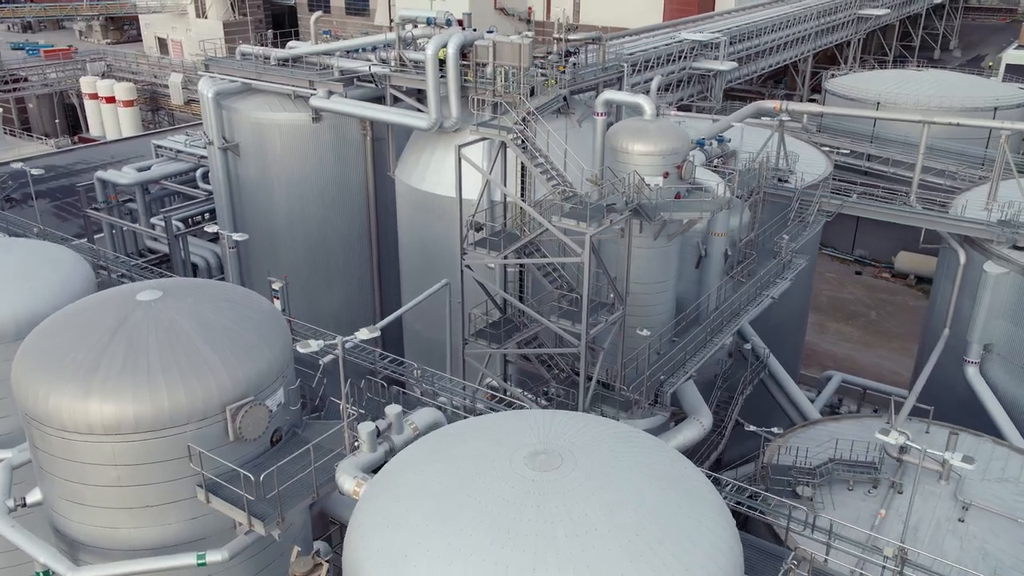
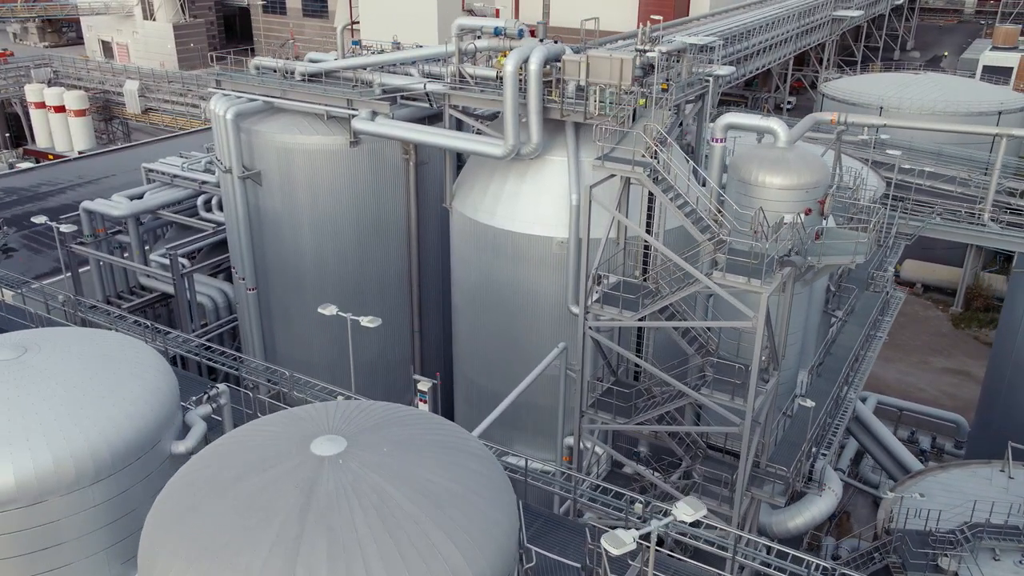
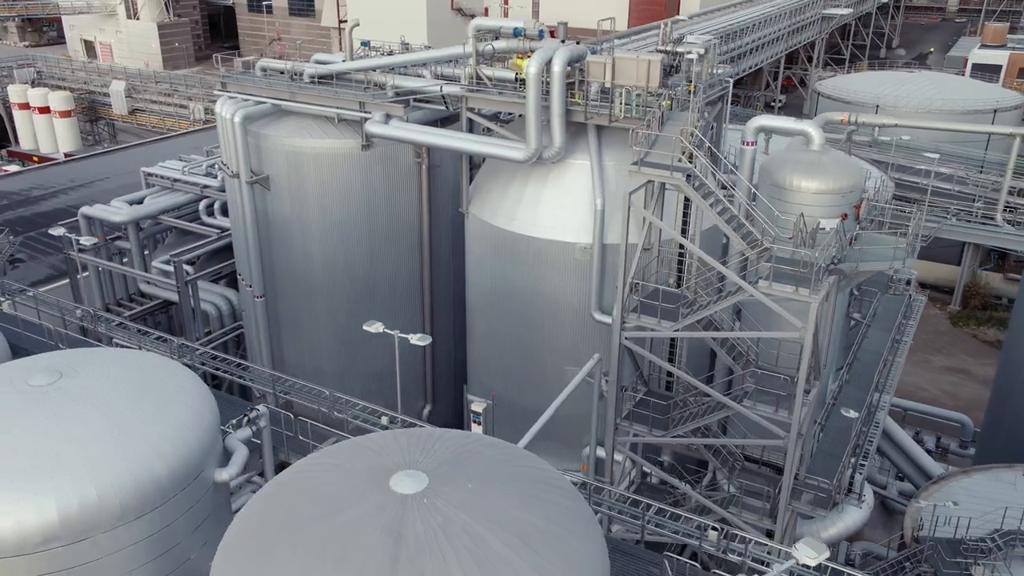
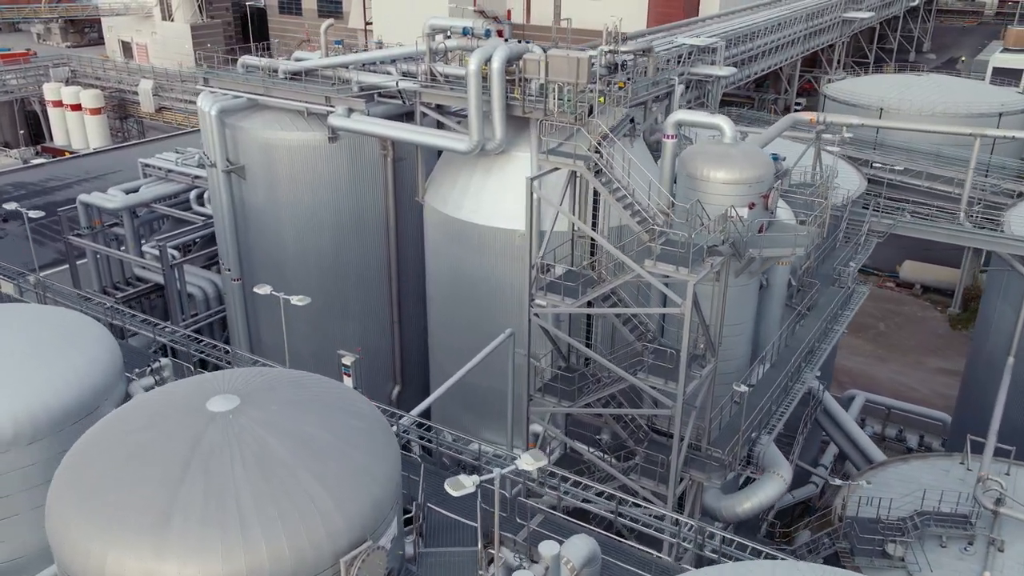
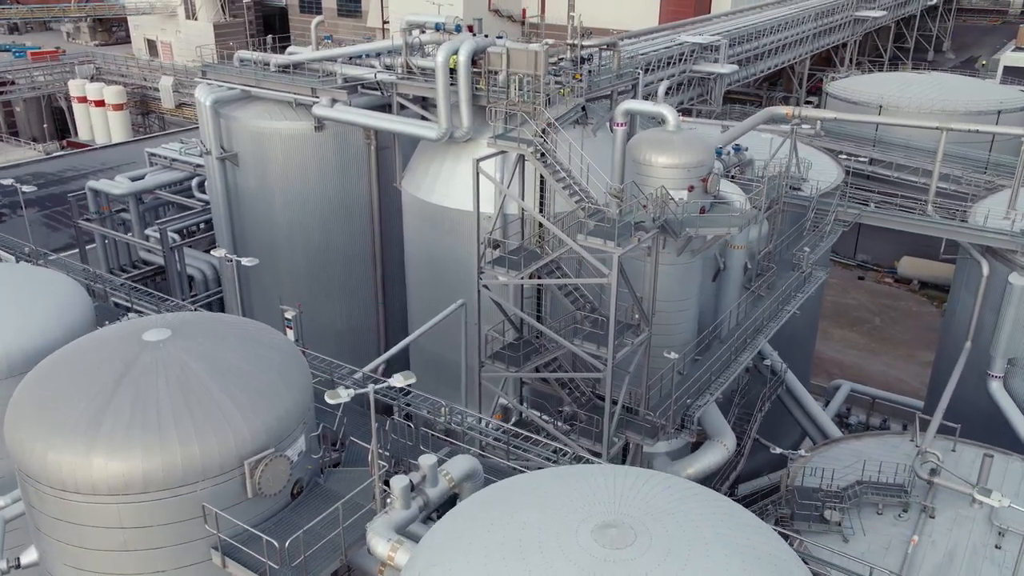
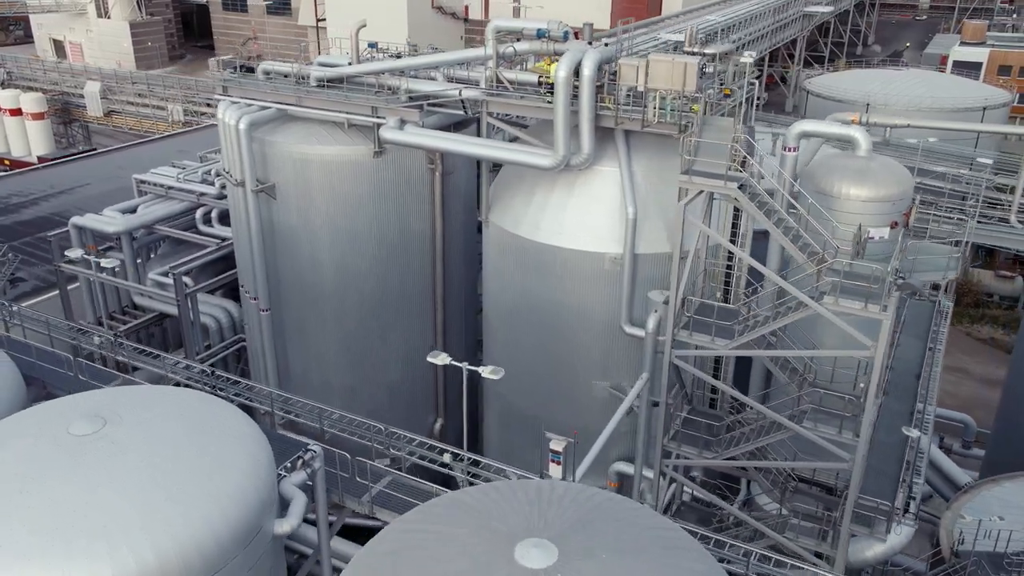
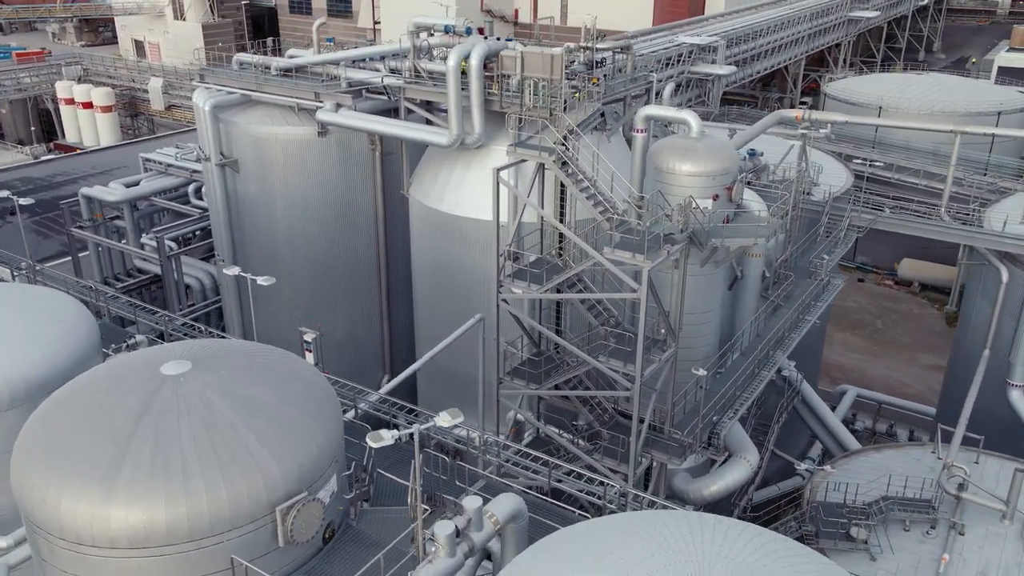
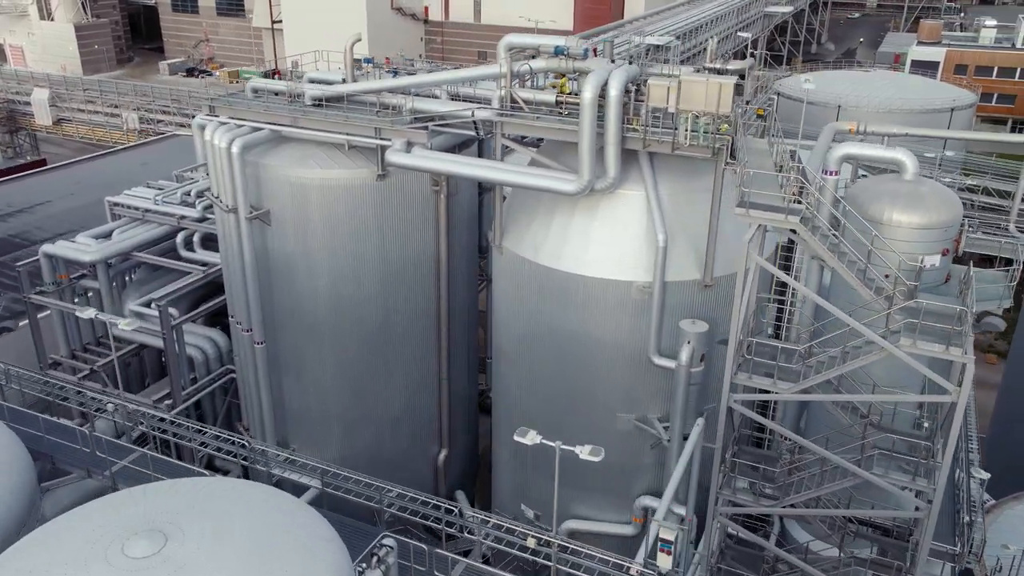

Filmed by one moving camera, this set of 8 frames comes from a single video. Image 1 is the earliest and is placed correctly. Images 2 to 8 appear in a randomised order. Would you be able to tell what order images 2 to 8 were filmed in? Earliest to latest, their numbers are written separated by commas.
5, 7, 4, 2, 3, 6, 8
